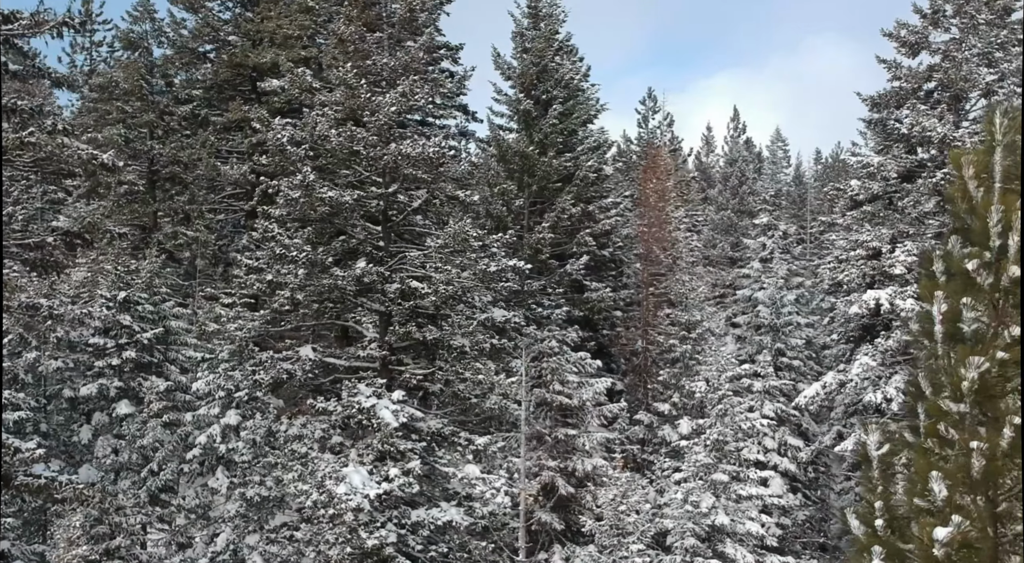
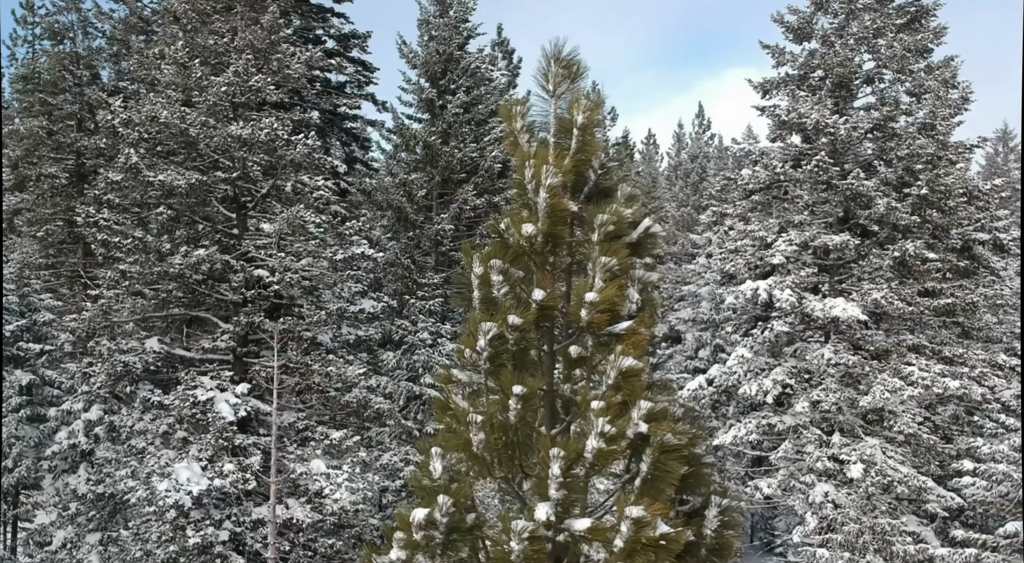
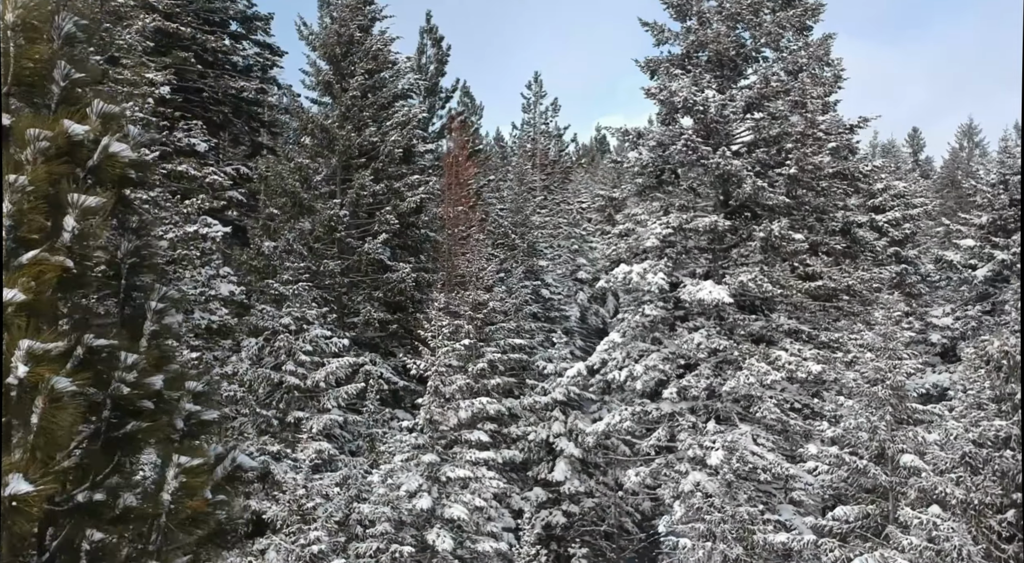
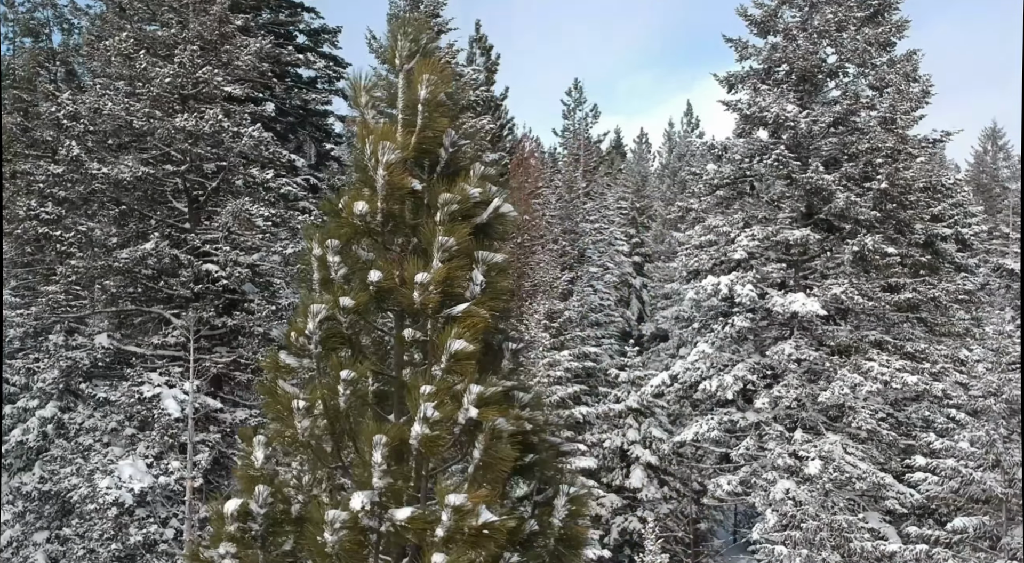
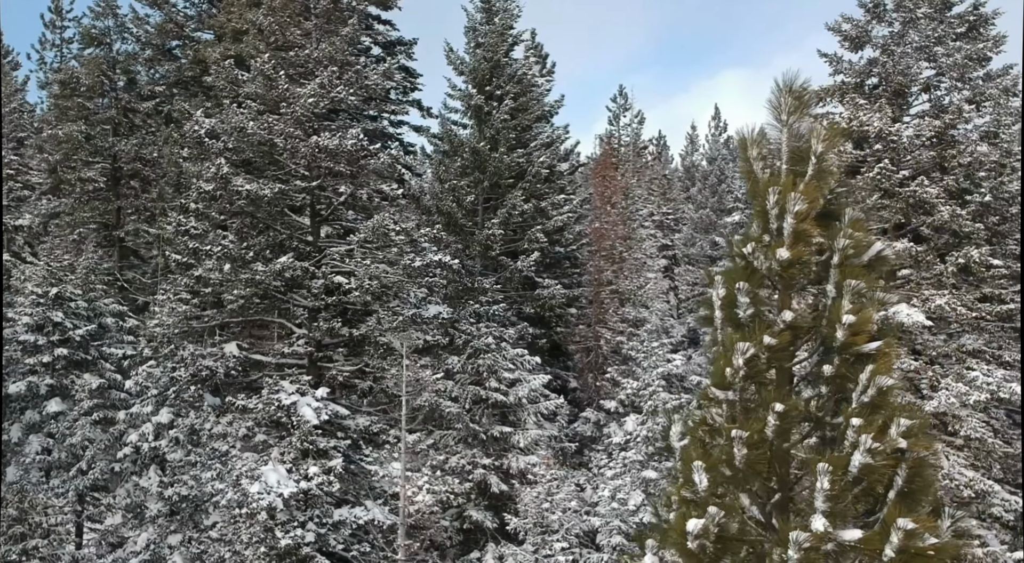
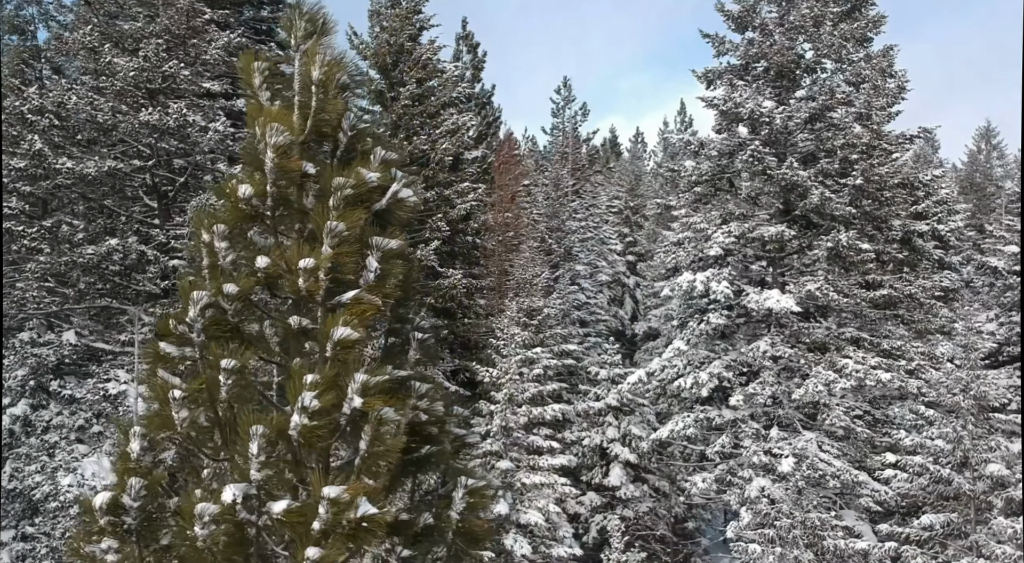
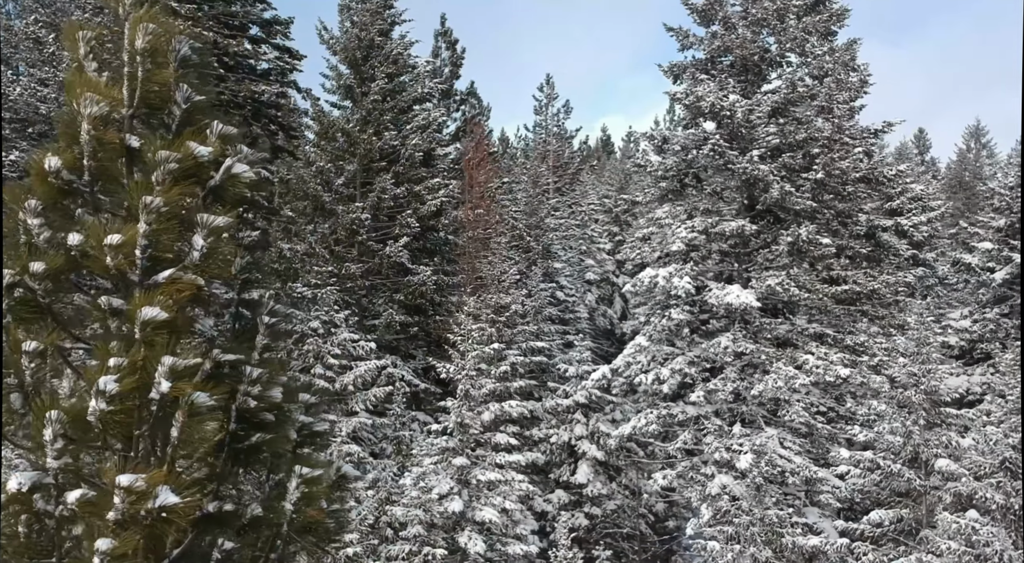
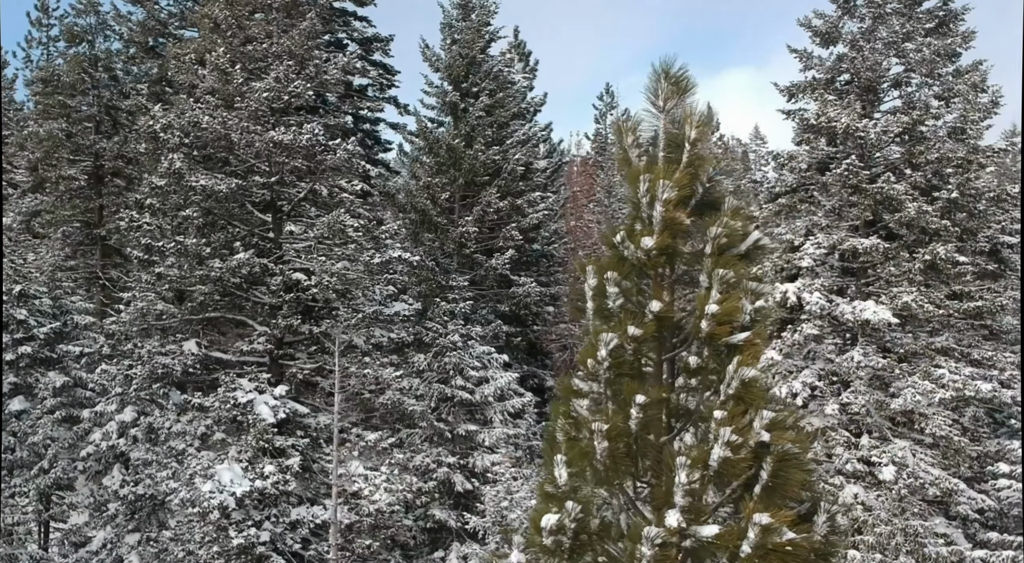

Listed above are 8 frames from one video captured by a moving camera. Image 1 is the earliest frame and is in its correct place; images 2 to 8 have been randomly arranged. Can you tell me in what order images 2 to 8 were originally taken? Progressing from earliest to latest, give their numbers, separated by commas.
5, 8, 2, 4, 6, 7, 3
